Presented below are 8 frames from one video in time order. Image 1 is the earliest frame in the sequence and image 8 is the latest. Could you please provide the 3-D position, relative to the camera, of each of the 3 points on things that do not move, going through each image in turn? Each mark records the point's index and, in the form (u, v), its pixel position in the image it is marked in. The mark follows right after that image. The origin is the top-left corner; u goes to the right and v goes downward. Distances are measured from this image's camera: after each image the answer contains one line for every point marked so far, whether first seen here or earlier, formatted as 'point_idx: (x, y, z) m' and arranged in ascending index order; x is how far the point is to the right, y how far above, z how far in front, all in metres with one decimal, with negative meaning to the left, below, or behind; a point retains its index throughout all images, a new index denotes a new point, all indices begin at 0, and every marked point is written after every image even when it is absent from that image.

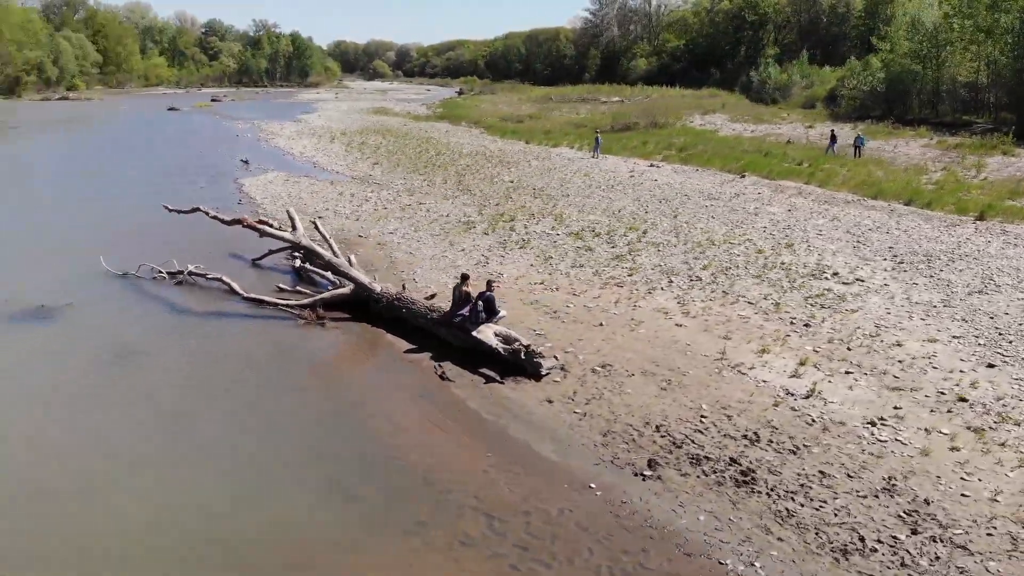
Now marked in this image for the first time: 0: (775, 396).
0: (+3.7, -1.5, +12.0) m
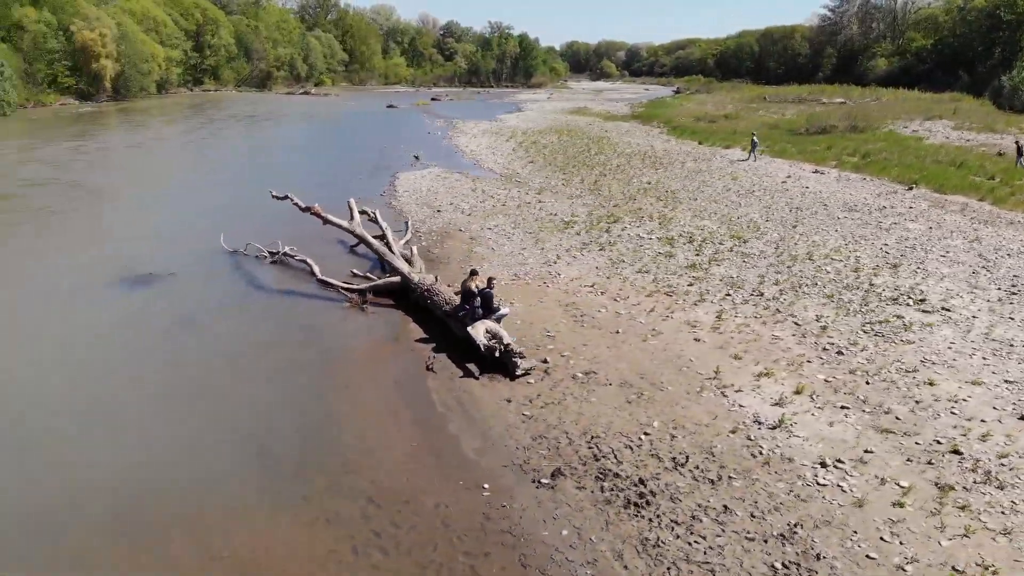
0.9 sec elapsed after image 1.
0: (+3.0, -1.8, +11.1) m
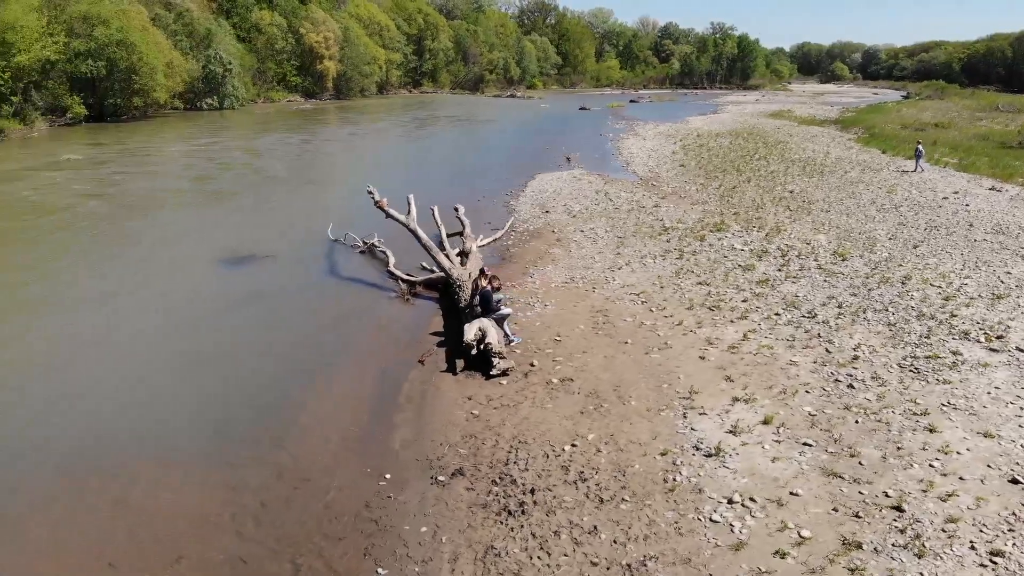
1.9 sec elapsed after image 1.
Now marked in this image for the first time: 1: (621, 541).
0: (+2.0, -1.9, +10.4) m
1: (+1.1, -2.5, +8.5) m
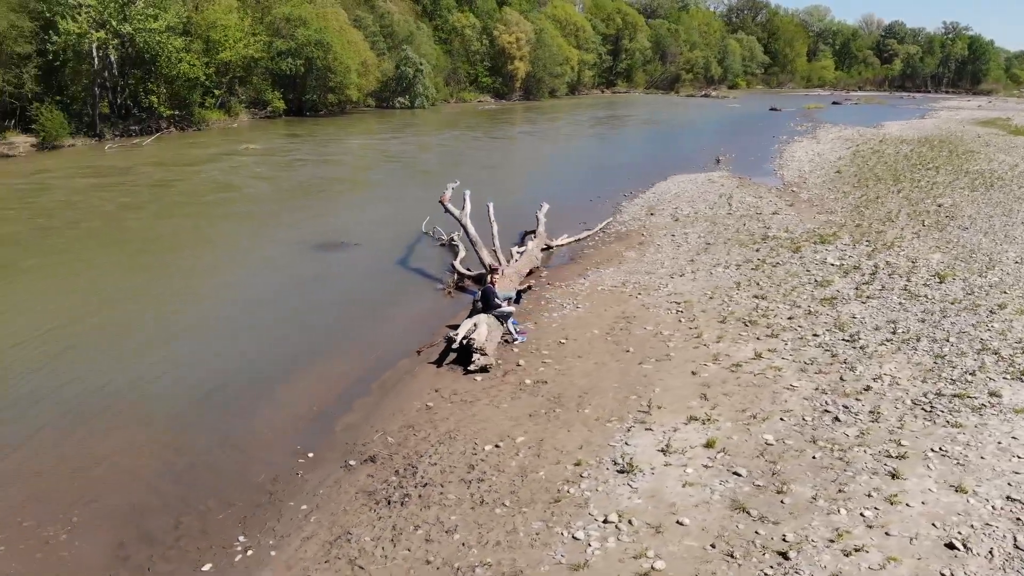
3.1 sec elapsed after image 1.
0: (+1.0, -2.0, +9.9) m
1: (-0.4, -2.5, +8.3) m
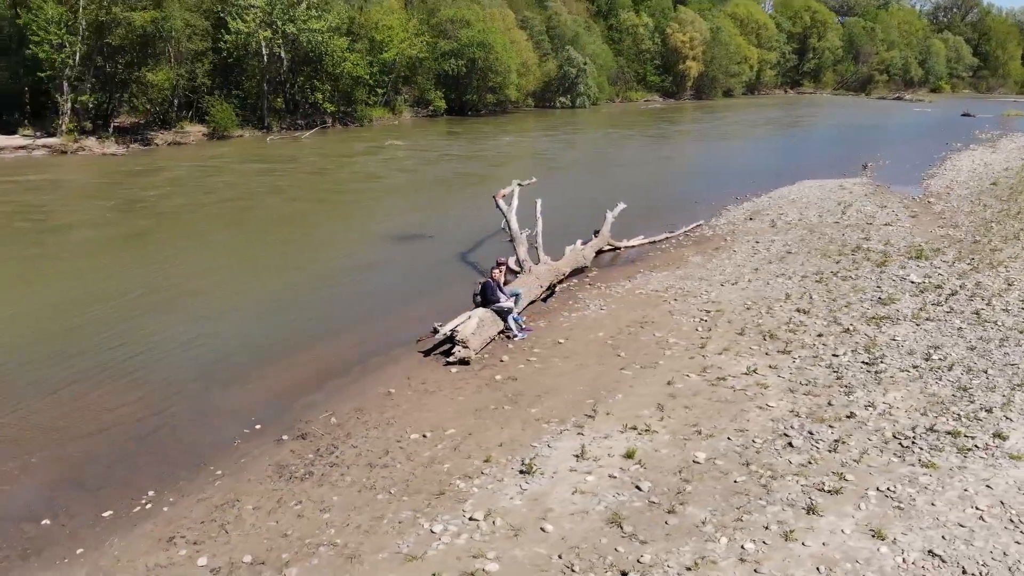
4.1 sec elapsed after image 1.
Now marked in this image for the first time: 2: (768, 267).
0: (0.0, -2.0, +9.7) m
1: (-1.8, -2.4, +8.5) m
2: (+5.6, +0.5, +18.5) m
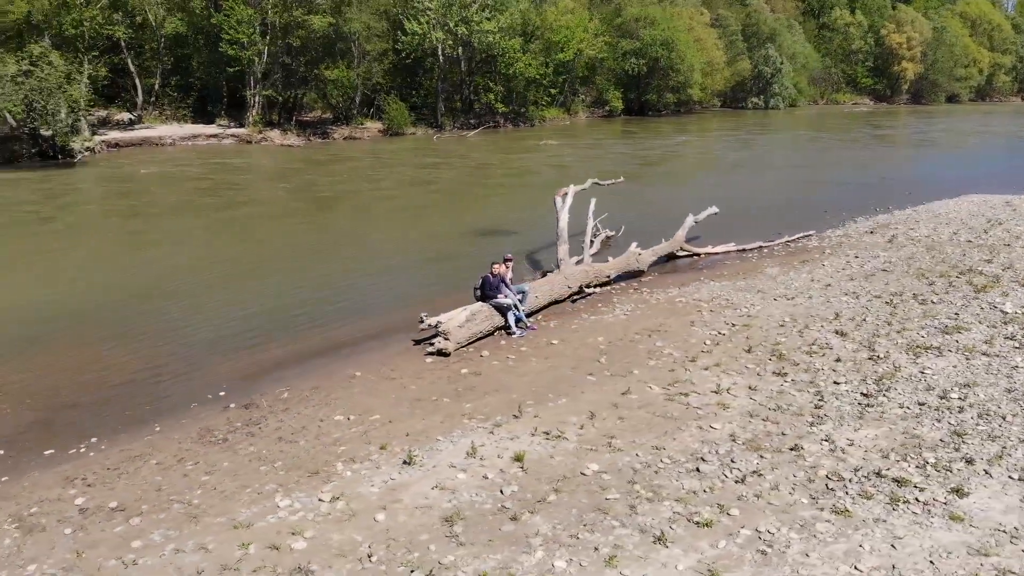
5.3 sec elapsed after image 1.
0: (-1.2, -1.8, +9.8) m
1: (-3.3, -2.1, +9.0) m
2: (+6.7, +0.1, +16.8) m
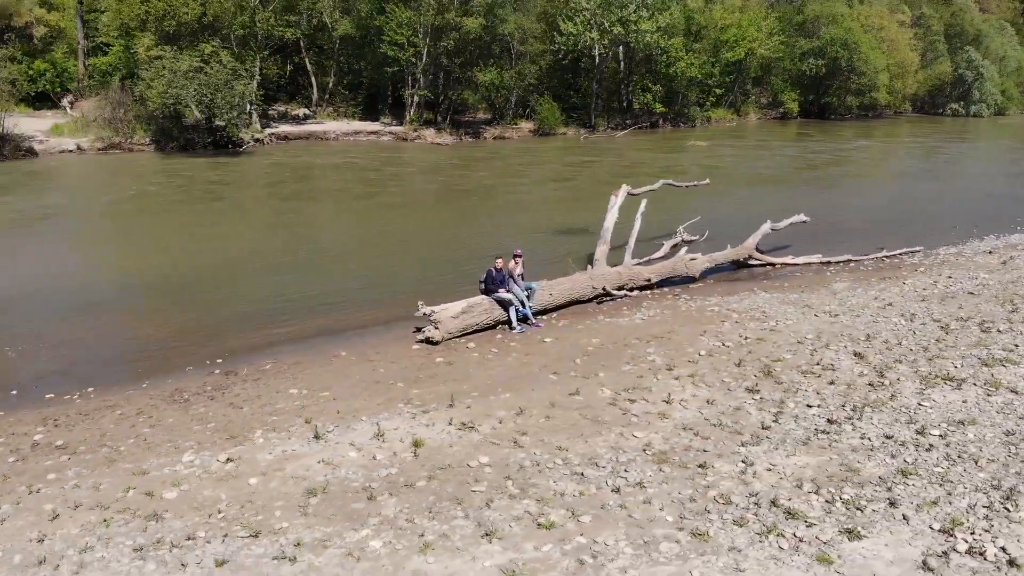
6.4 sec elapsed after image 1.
0: (-2.2, -1.6, +10.3) m
1: (-4.4, -1.8, +10.0) m
2: (+7.2, -0.3, +15.2) m
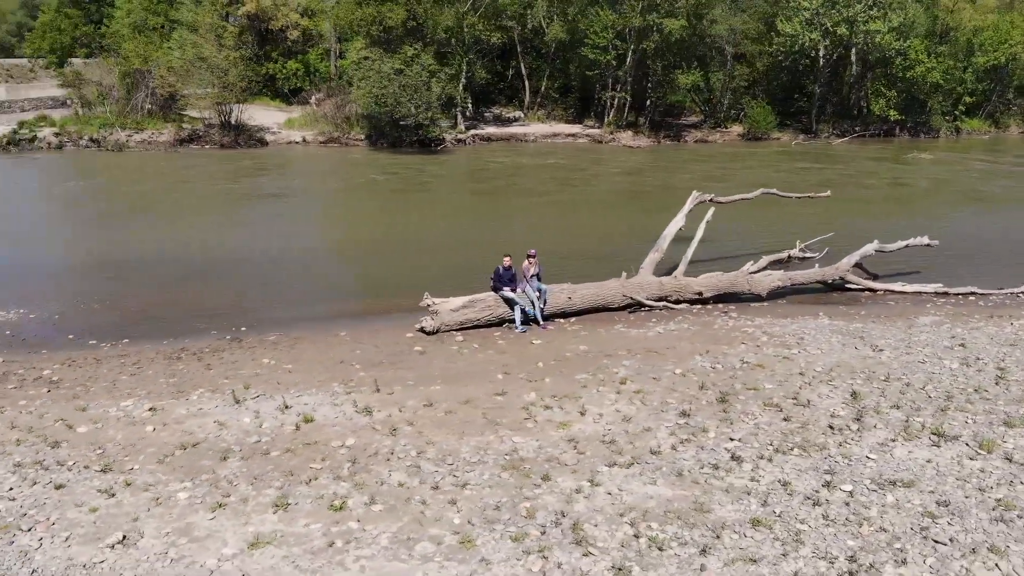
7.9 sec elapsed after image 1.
0: (-3.3, -1.3, +11.2) m
1: (-5.4, -1.3, +11.7) m
2: (+7.3, -0.9, +12.9) m
